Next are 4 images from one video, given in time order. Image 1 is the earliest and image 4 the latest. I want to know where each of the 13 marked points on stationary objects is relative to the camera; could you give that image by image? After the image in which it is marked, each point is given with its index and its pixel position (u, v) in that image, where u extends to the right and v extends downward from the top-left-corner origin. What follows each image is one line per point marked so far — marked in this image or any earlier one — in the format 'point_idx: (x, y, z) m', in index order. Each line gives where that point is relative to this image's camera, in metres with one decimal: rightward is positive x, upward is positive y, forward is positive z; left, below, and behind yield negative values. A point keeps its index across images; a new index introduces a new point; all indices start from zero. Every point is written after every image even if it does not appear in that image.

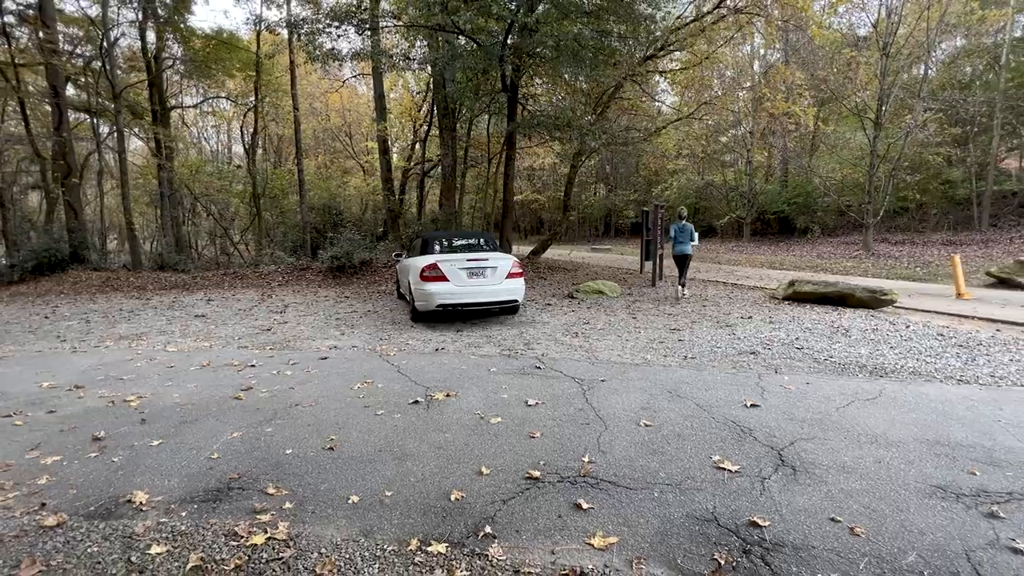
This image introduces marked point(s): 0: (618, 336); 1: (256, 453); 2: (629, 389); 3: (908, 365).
0: (+1.5, -0.7, +6.4) m
1: (-1.8, -1.1, +3.3) m
2: (+1.1, -0.9, +4.3) m
3: (+4.1, -0.8, +4.9) m
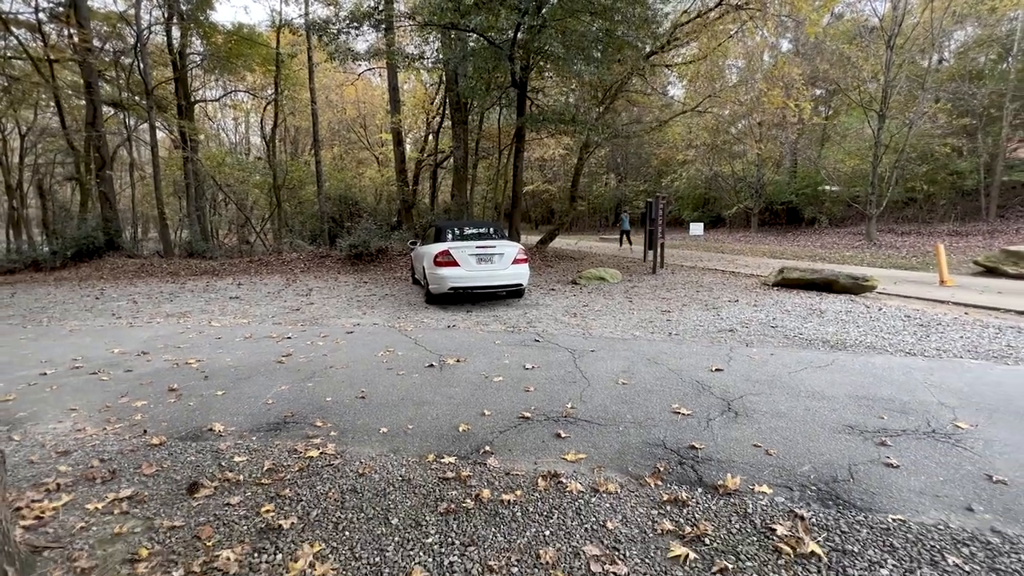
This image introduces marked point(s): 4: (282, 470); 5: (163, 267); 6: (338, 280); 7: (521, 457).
0: (+1.5, -0.4, +7.1) m
1: (-1.8, -0.9, +4.0) m
2: (+1.1, -0.7, +5.0) m
3: (+4.1, -0.6, +5.5) m
4: (-1.4, -1.1, +2.9) m
5: (-10.7, +0.6, +14.4) m
6: (-4.3, +0.2, +11.6) m
7: (+0.1, -1.1, +3.0) m
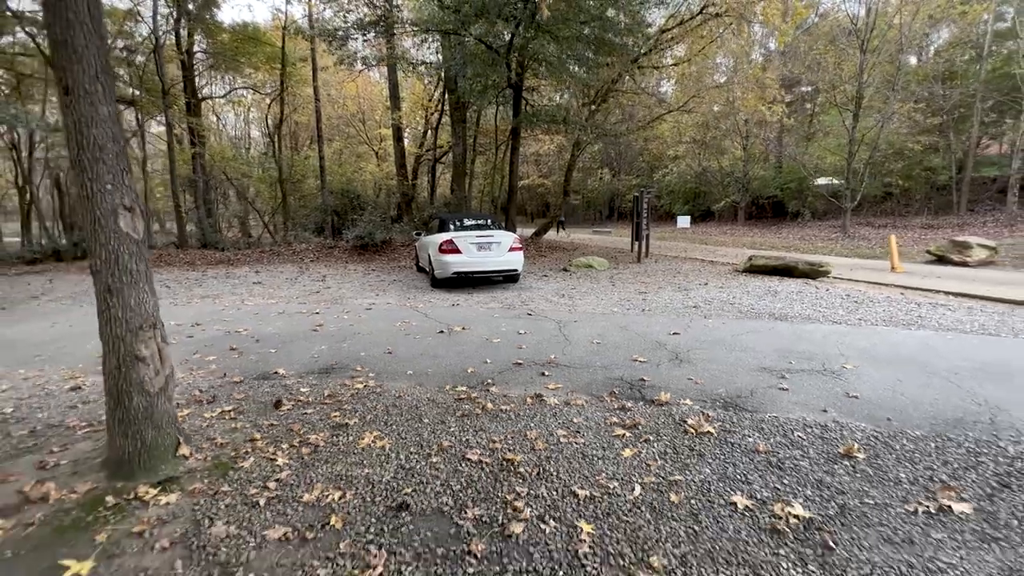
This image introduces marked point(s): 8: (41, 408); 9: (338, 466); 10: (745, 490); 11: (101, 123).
0: (+1.5, -0.1, +8.1) m
1: (-1.8, -0.7, +5.0) m
2: (+1.0, -0.5, +6.0) m
3: (+4.1, -0.4, +6.5) m
4: (-1.4, -0.9, +3.9) m
5: (-10.8, +1.0, +15.3) m
6: (-4.4, +0.5, +12.6) m
7: (0.0, -0.8, +4.0) m
8: (-3.8, -1.0, +3.8) m
9: (-1.1, -1.1, +2.9) m
10: (+1.2, -1.1, +2.5) m
11: (-2.3, +0.9, +2.6) m
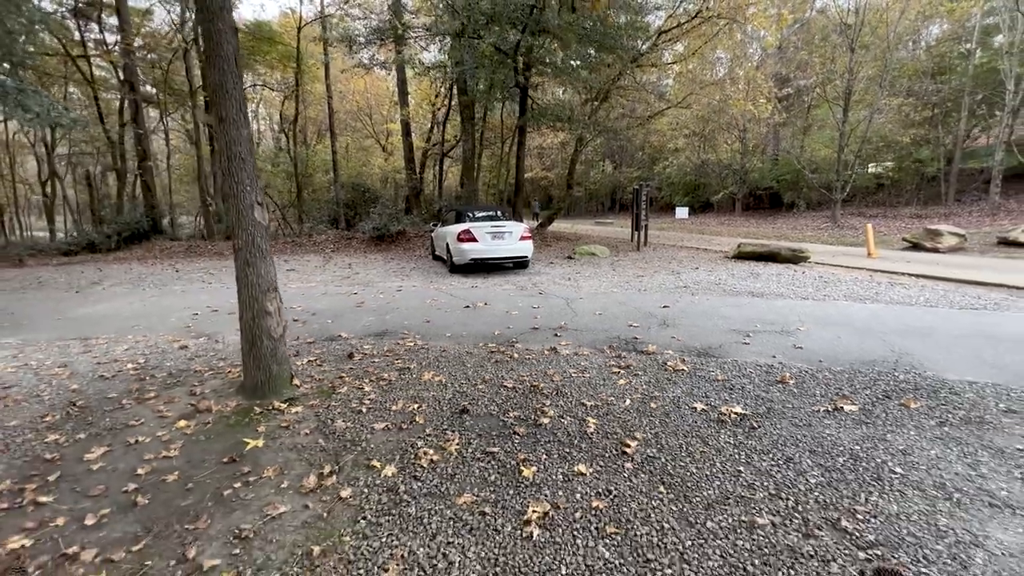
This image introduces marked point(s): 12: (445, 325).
0: (+1.7, +0.2, +9.1) m
1: (-1.6, -0.5, +6.1) m
2: (+1.3, -0.2, +7.1) m
3: (+4.3, -0.1, +7.5) m
4: (-1.2, -0.7, +5.0) m
5: (-10.6, +1.4, +16.3) m
6: (-4.2, +0.9, +13.6) m
7: (+0.2, -0.6, +5.0) m
8: (-3.6, -0.7, +4.8) m
9: (-0.8, -0.9, +3.9) m
10: (+1.4, -0.8, +3.5) m
11: (-2.1, +1.1, +3.6) m
12: (-0.8, -0.5, +5.8) m
